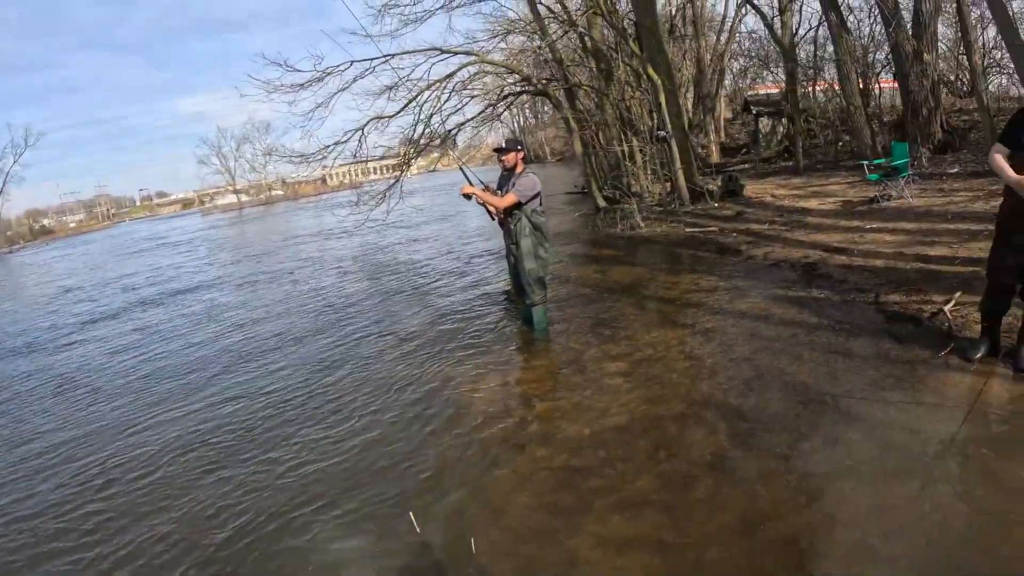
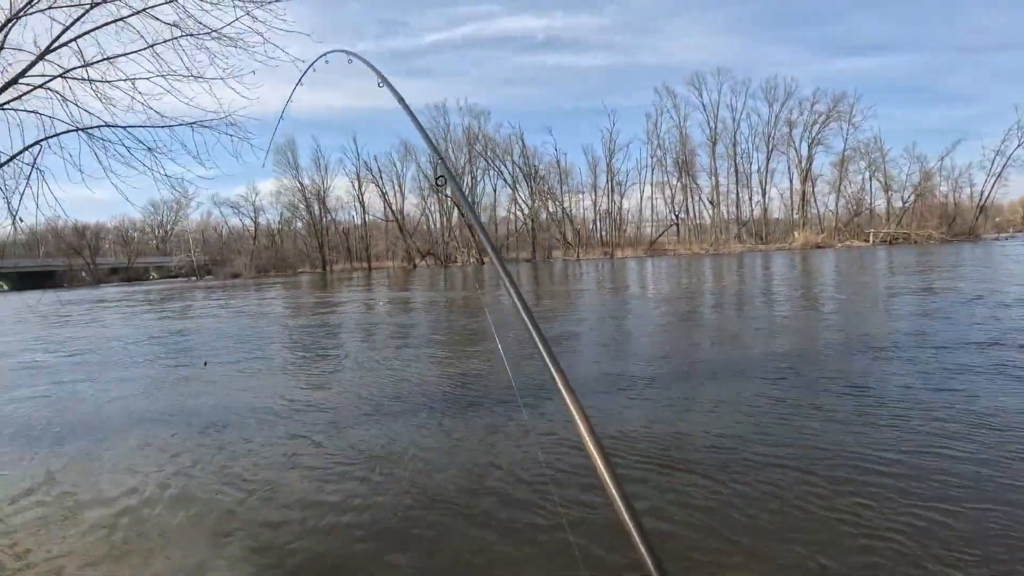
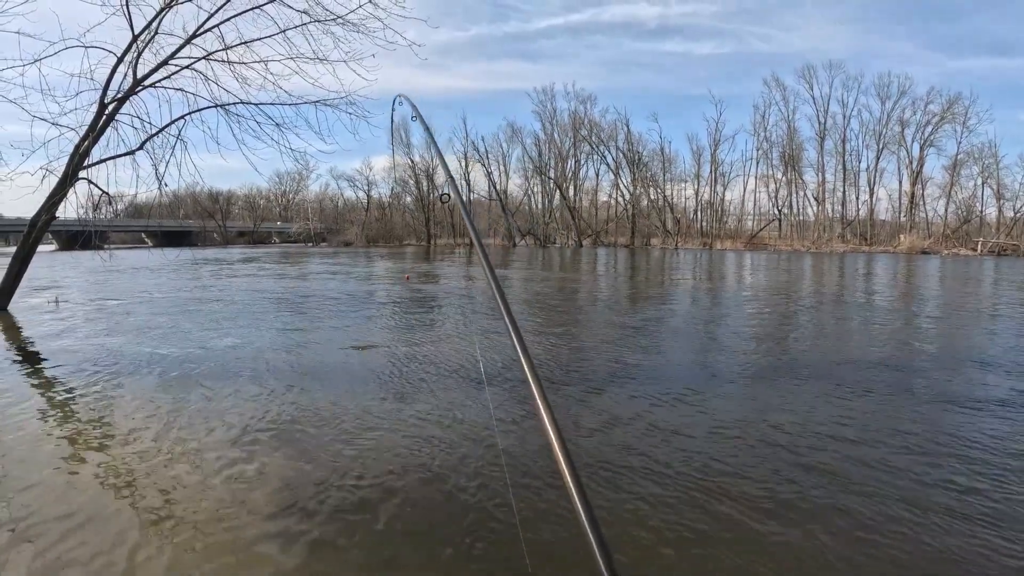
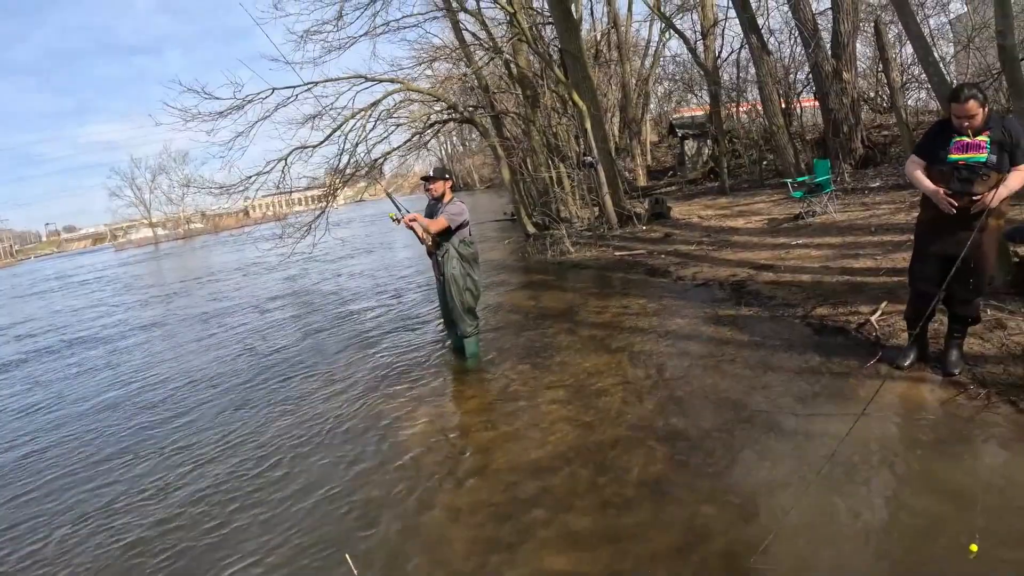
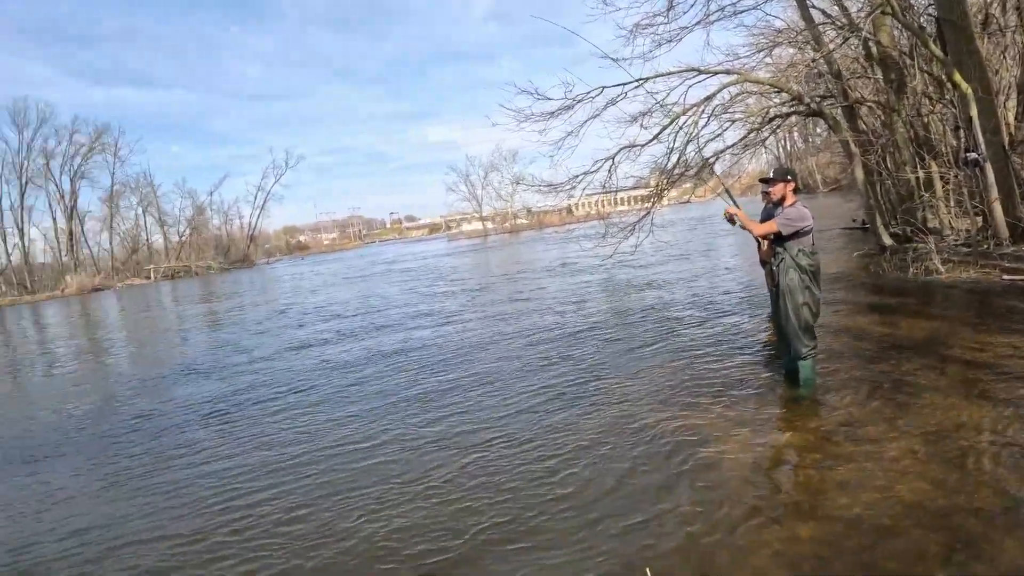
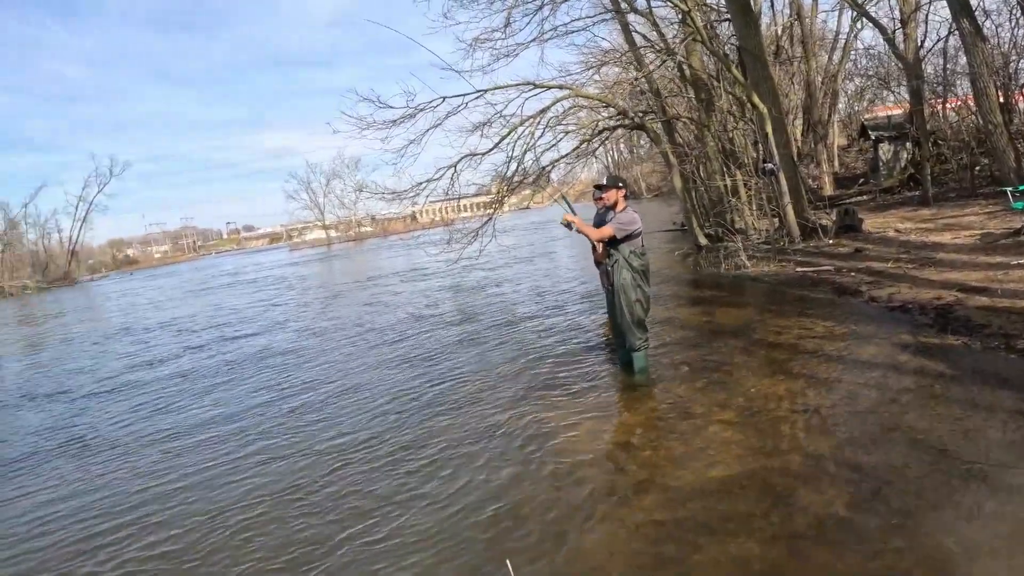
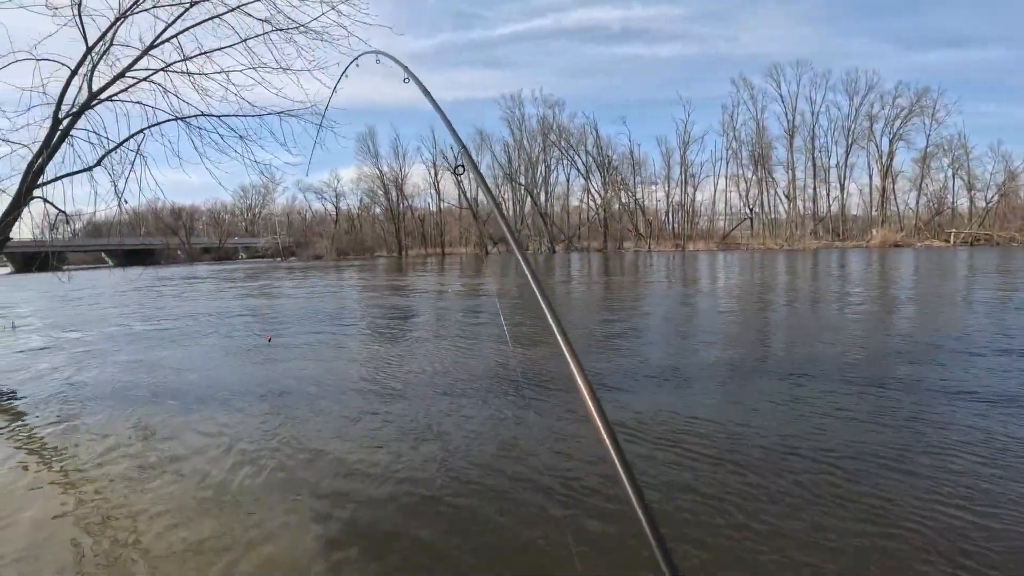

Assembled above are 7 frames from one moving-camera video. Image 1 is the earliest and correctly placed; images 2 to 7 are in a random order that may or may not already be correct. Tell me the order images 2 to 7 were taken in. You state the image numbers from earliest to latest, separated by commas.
4, 6, 5, 2, 7, 3
